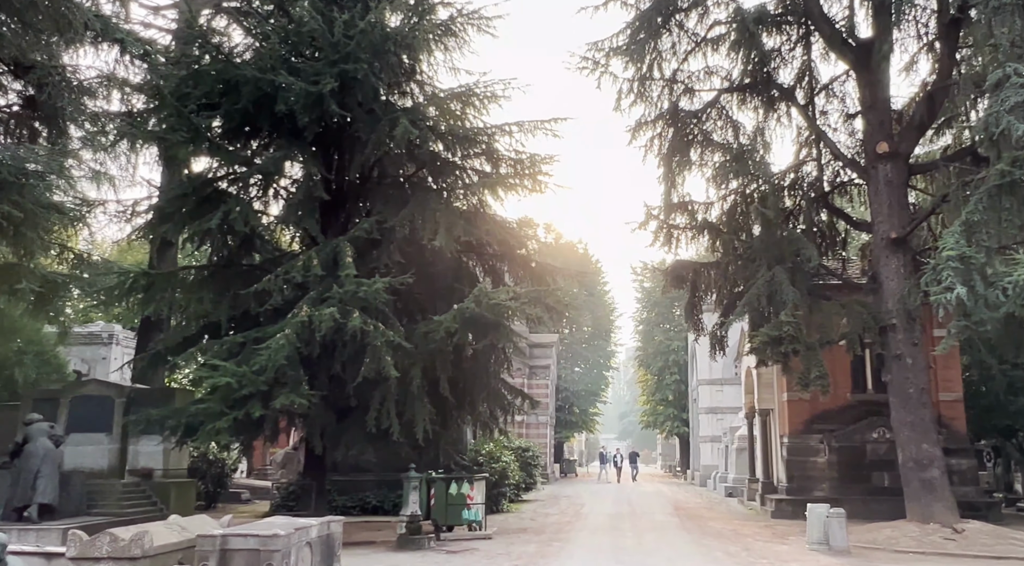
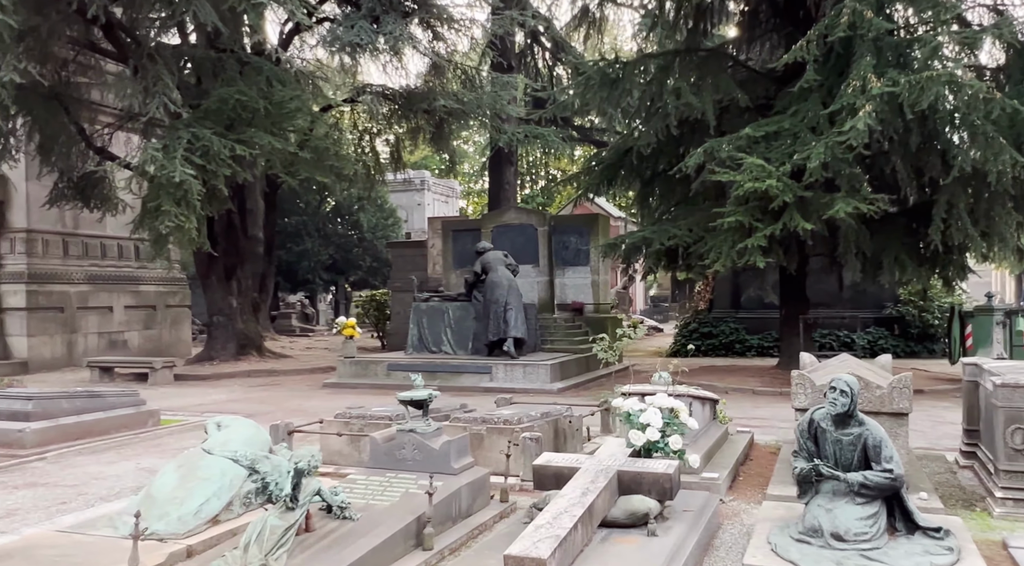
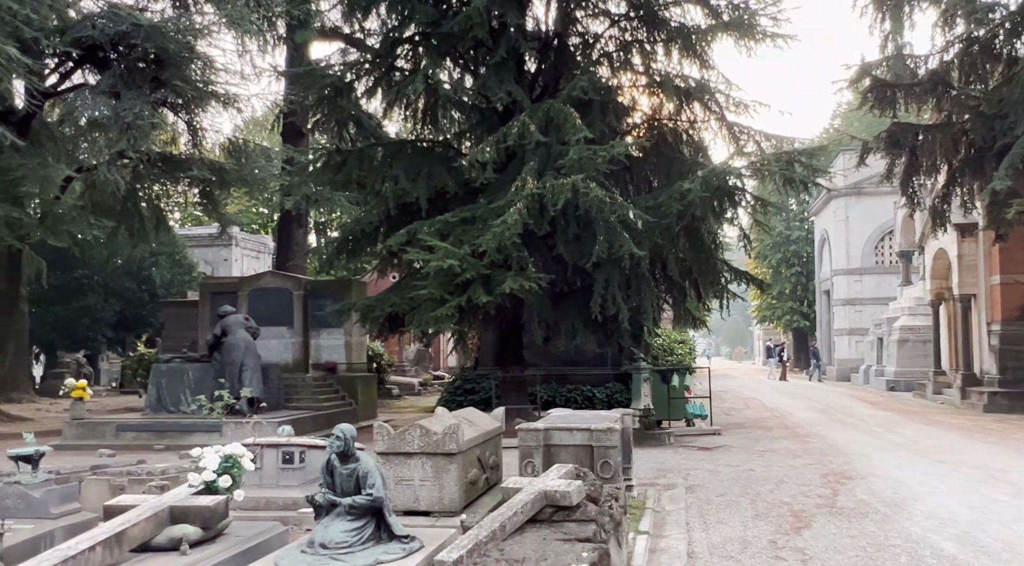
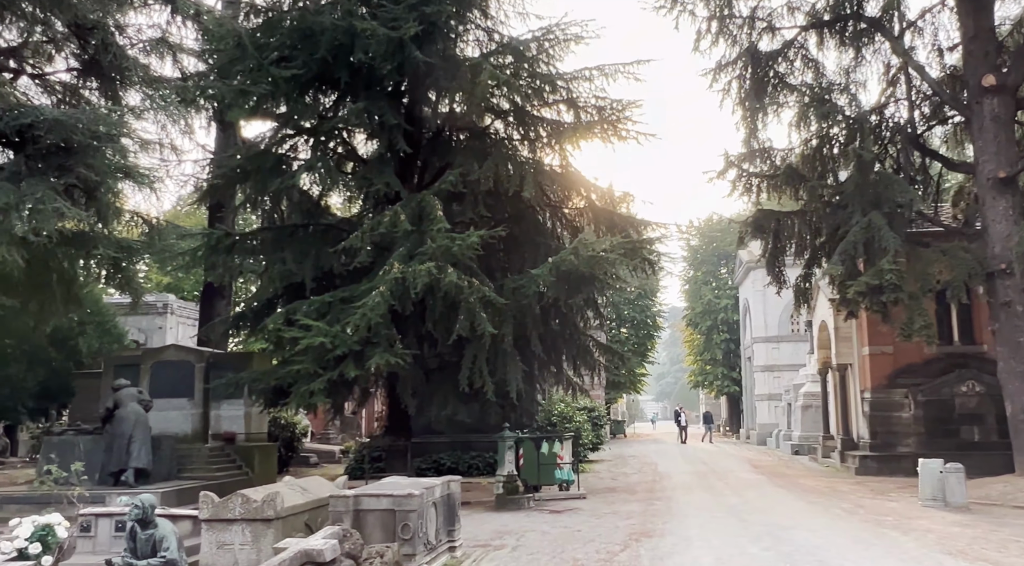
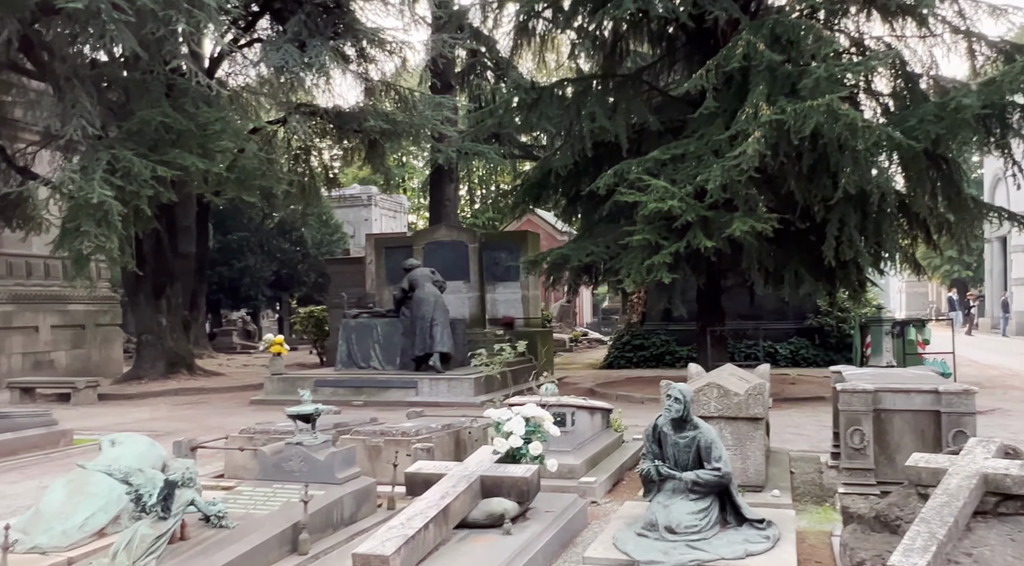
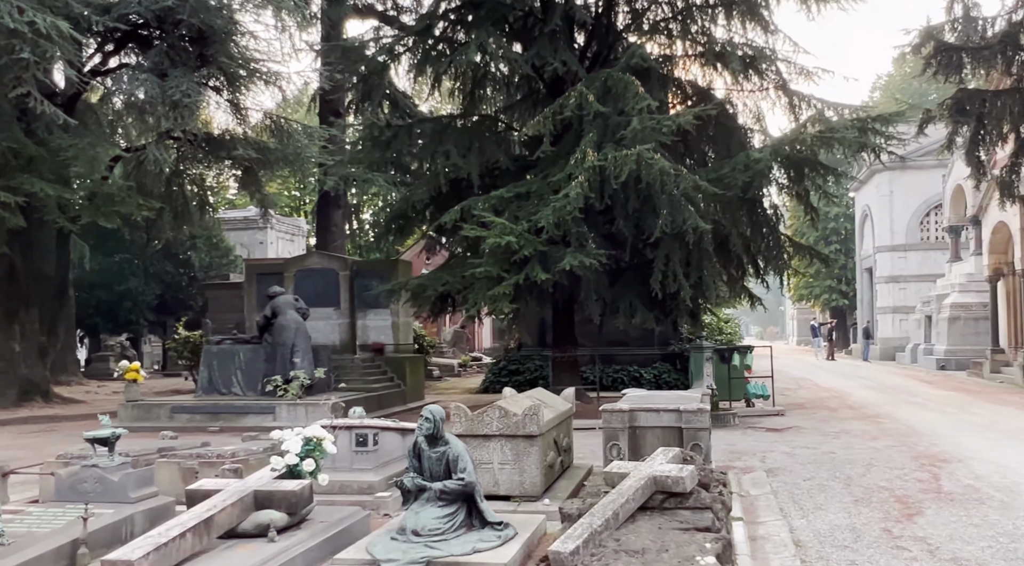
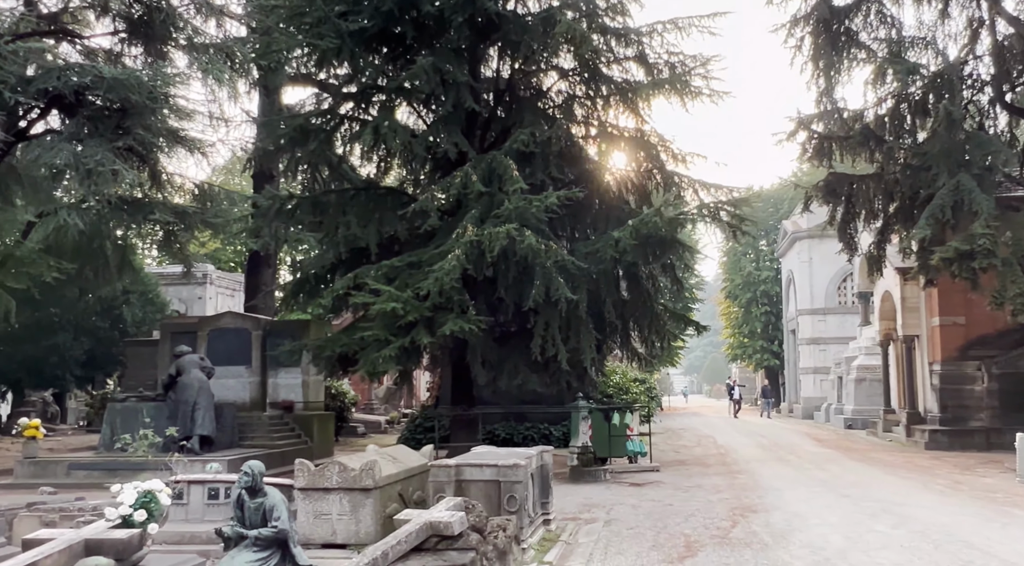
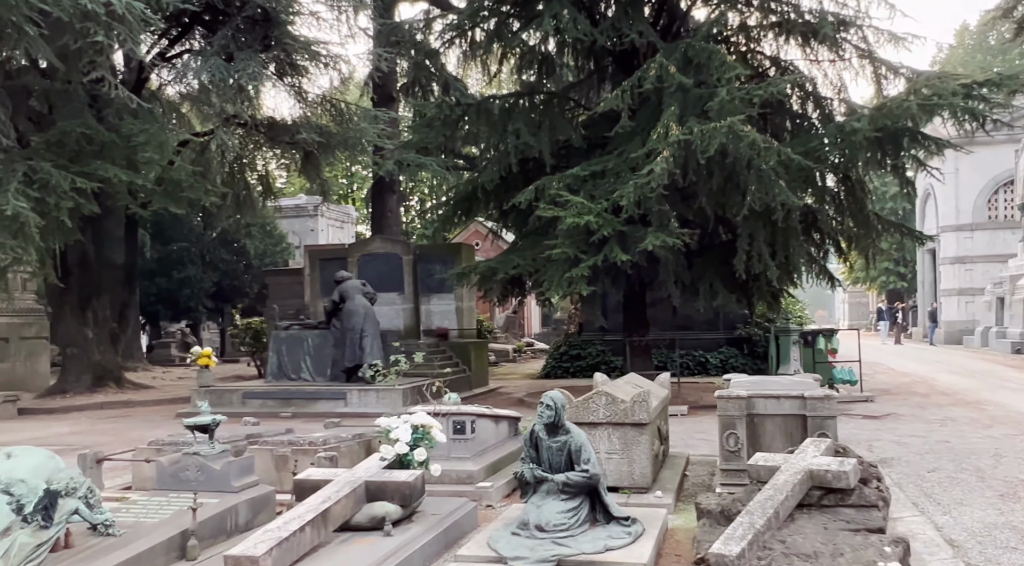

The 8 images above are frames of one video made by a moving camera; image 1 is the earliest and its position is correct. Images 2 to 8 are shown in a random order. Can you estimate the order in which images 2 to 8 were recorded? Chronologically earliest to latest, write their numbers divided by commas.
4, 7, 3, 6, 8, 5, 2
